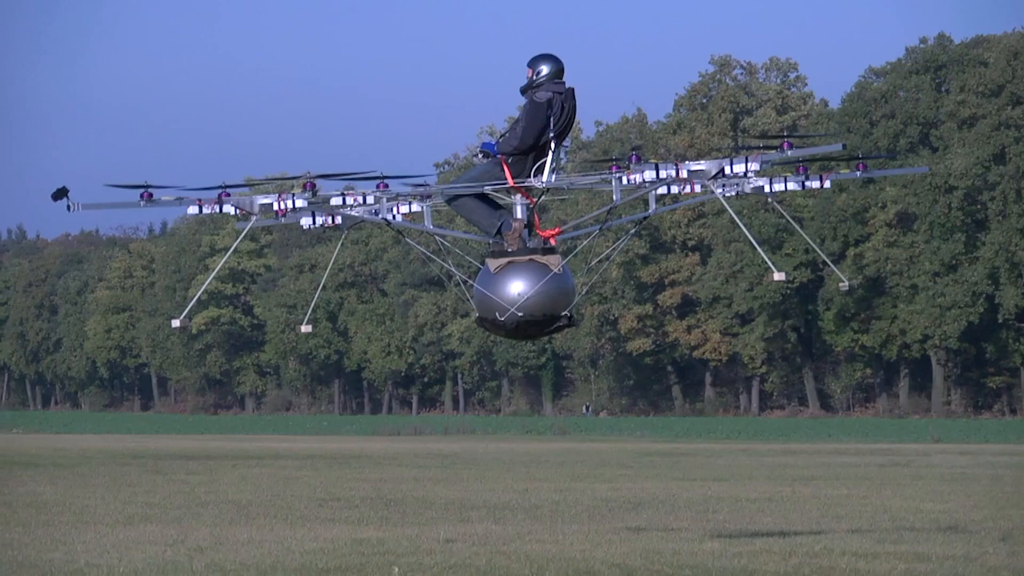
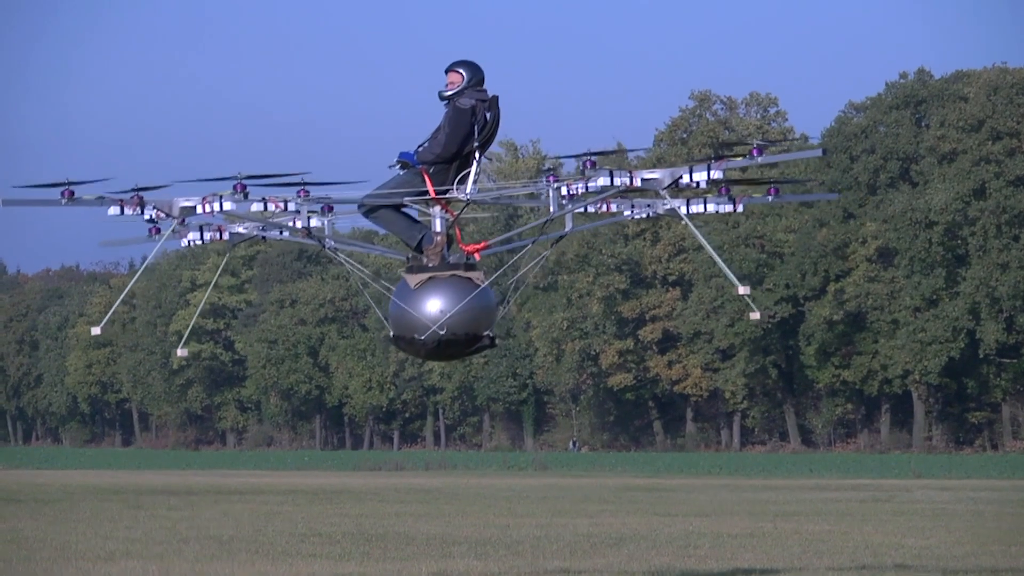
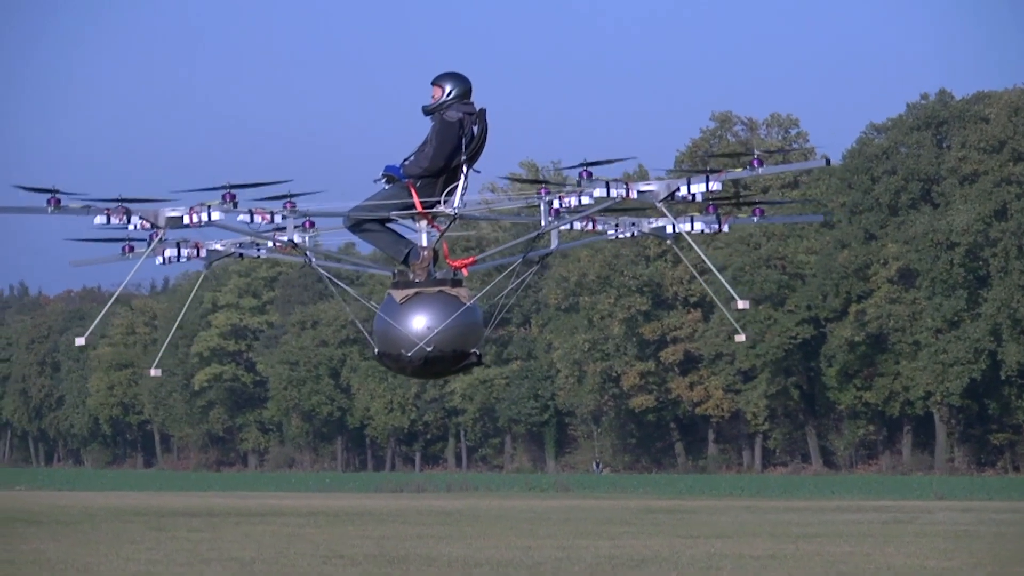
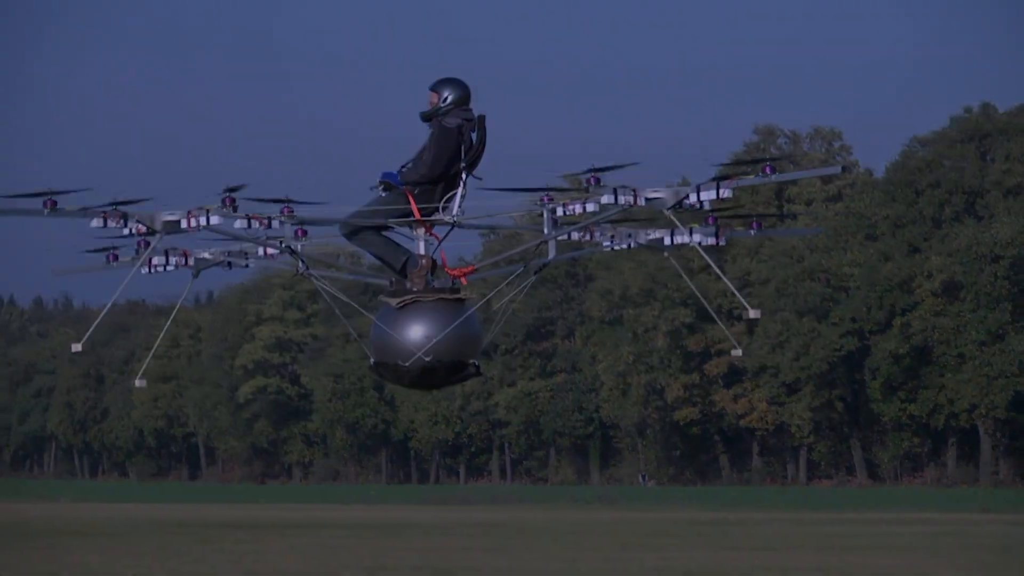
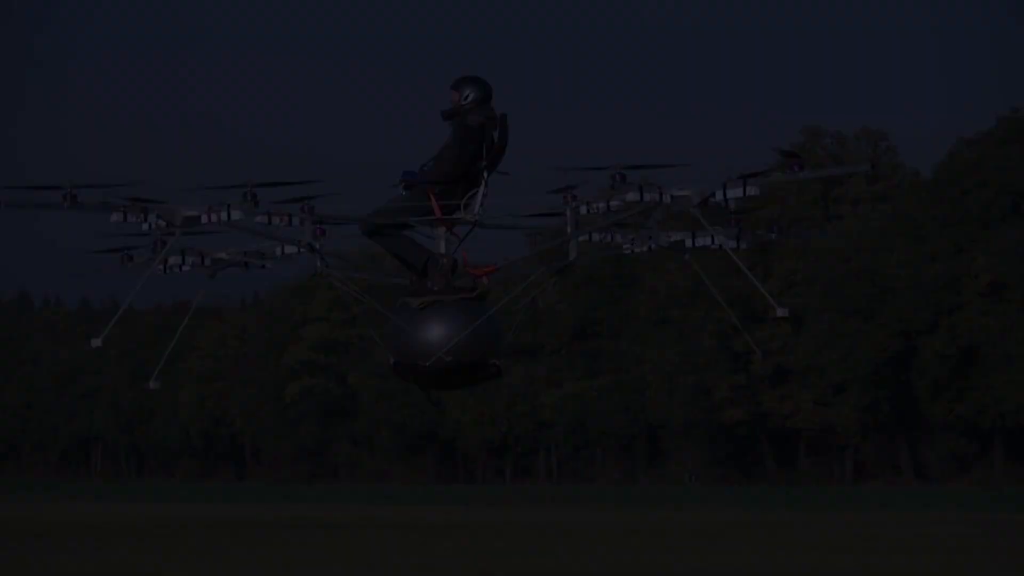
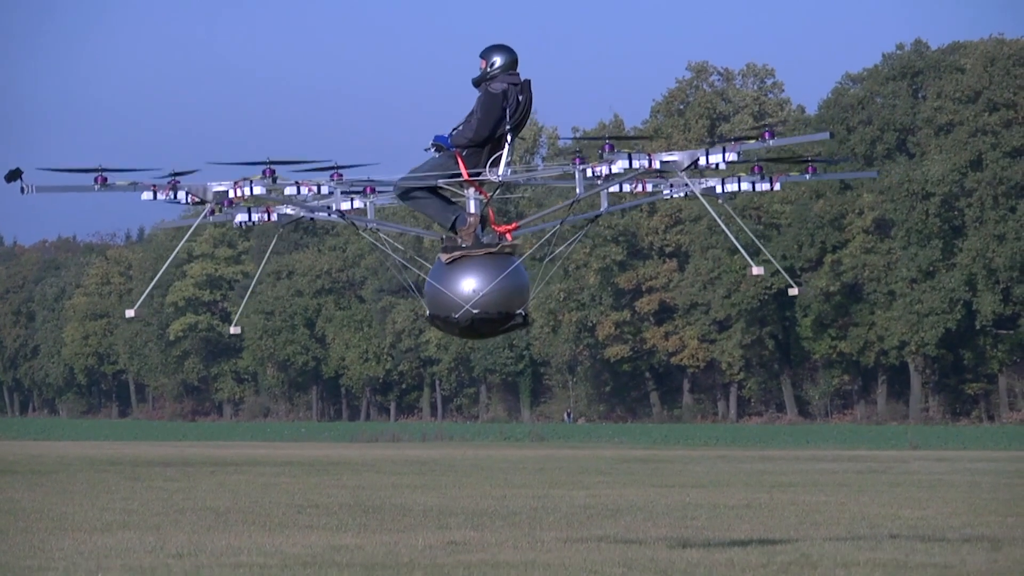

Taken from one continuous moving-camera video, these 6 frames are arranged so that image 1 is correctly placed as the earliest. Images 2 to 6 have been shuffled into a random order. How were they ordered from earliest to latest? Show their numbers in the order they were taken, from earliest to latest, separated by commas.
6, 2, 3, 4, 5
